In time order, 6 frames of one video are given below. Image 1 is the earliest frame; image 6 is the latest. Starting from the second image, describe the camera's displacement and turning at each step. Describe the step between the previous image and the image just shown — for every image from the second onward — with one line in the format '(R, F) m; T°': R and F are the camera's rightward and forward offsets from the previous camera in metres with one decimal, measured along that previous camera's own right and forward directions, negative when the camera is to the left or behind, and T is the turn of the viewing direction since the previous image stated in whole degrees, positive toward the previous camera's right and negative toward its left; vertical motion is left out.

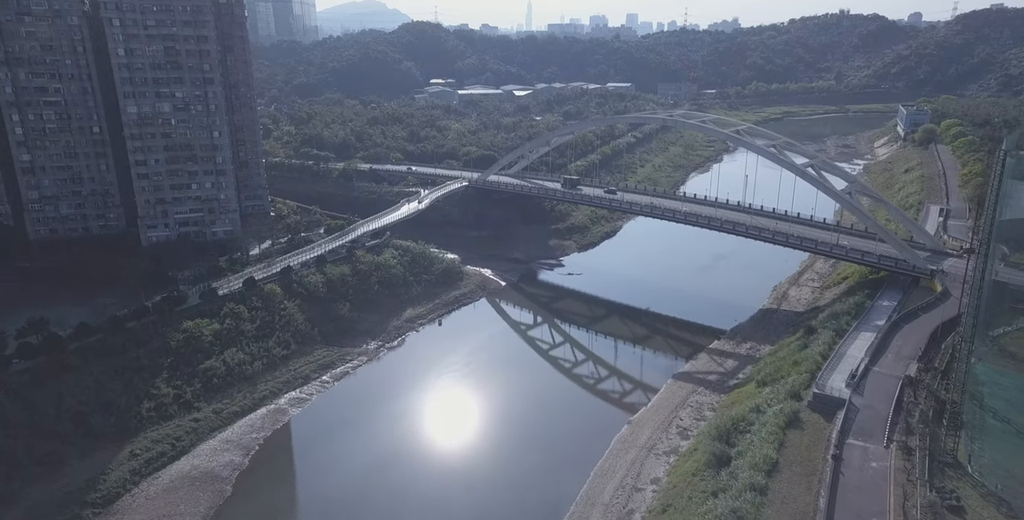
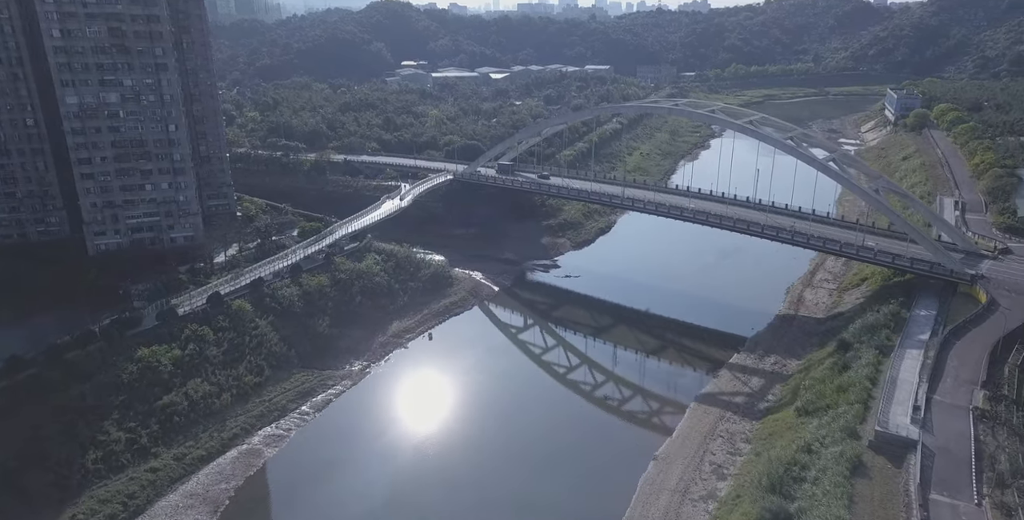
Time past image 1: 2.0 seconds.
(-1.1, +3.1) m; +2°
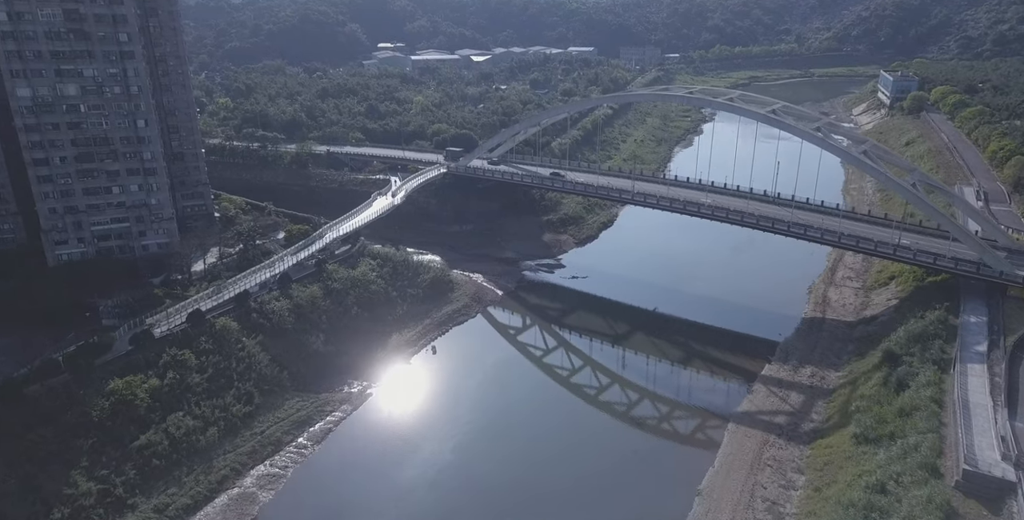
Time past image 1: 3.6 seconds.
(-1.3, +2.5) m; +2°
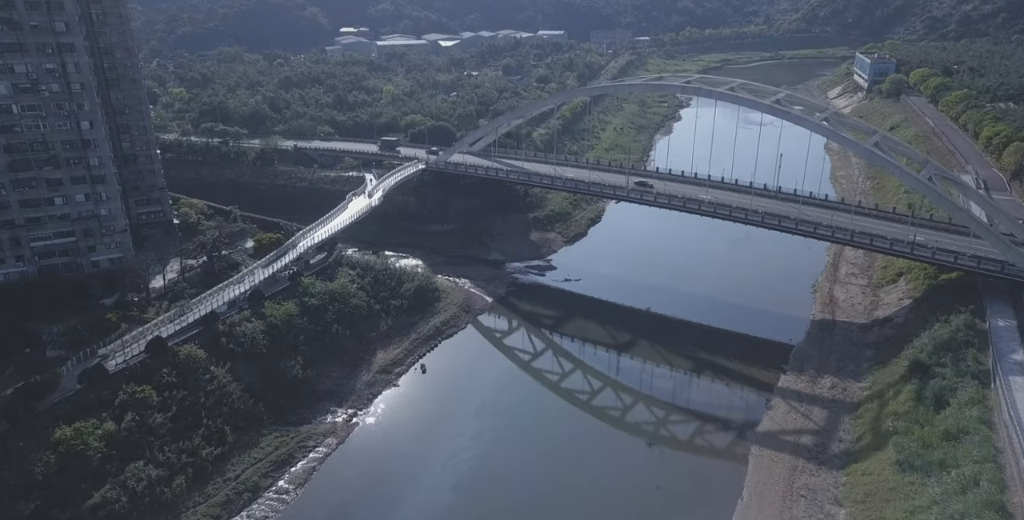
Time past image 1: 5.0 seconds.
(-1.0, +2.2) m; +3°
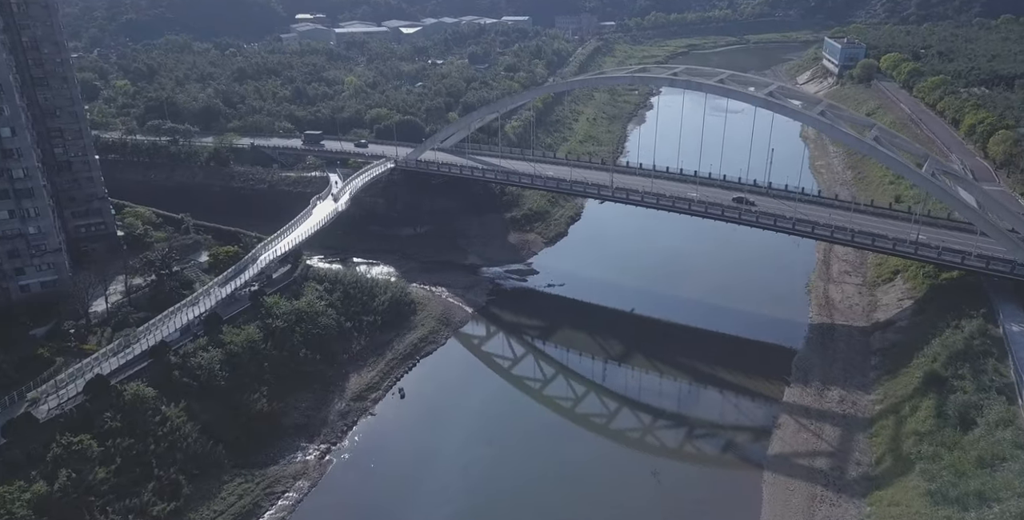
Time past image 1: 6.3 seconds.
(-0.6, +2.0) m; +3°
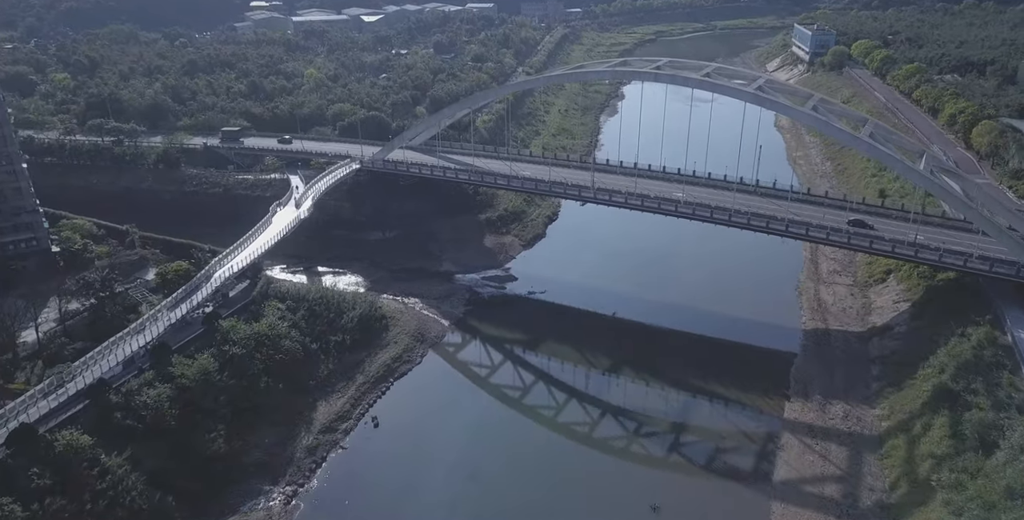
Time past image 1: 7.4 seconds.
(-0.4, +1.8) m; +3°
